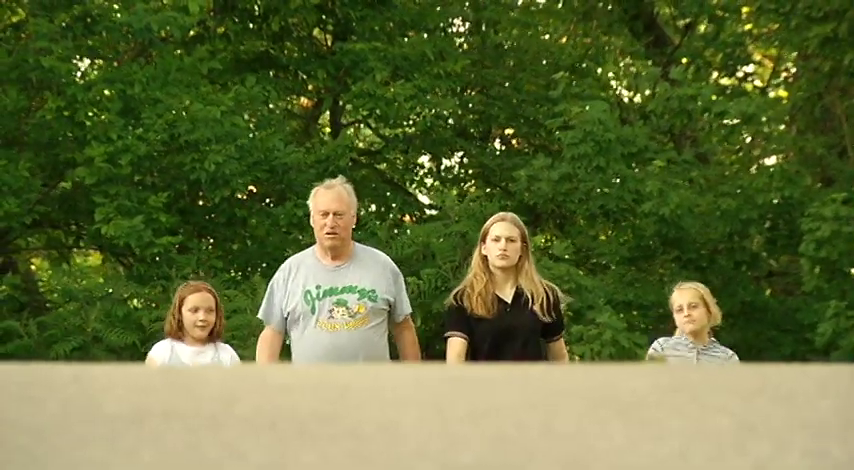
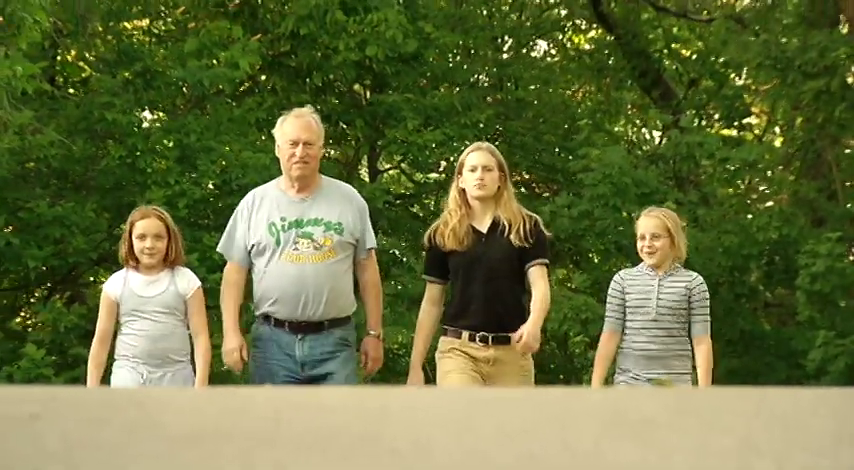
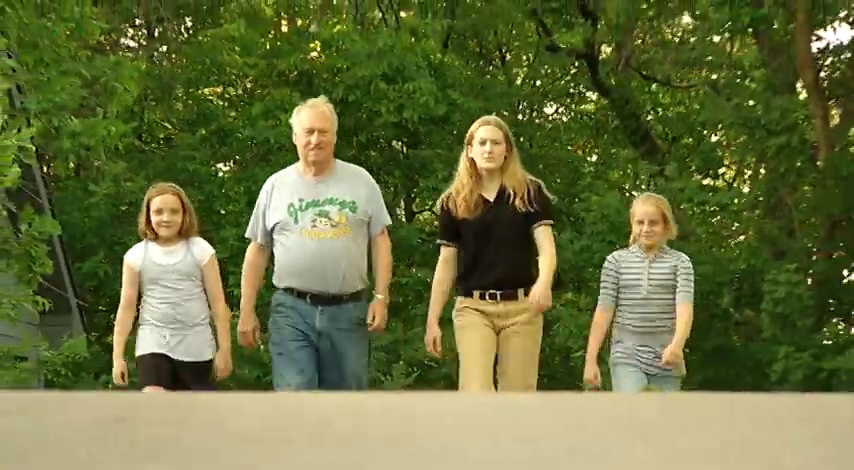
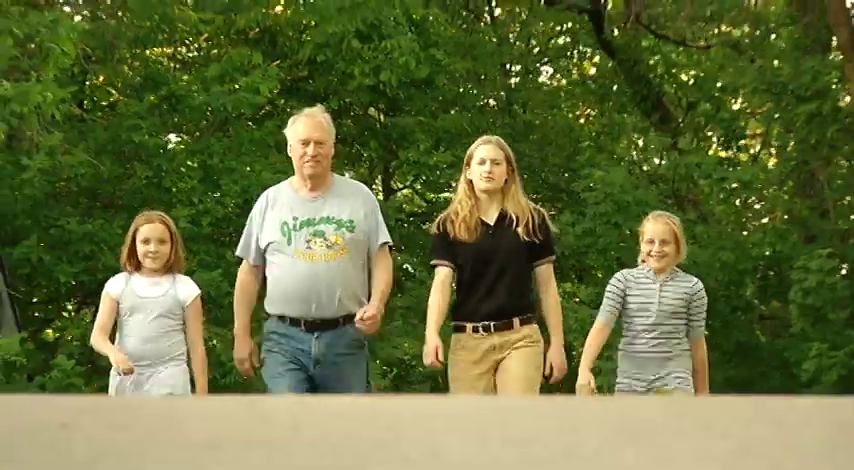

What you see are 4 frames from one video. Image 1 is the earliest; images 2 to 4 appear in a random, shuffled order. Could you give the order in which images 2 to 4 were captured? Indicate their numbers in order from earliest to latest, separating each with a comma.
2, 4, 3
